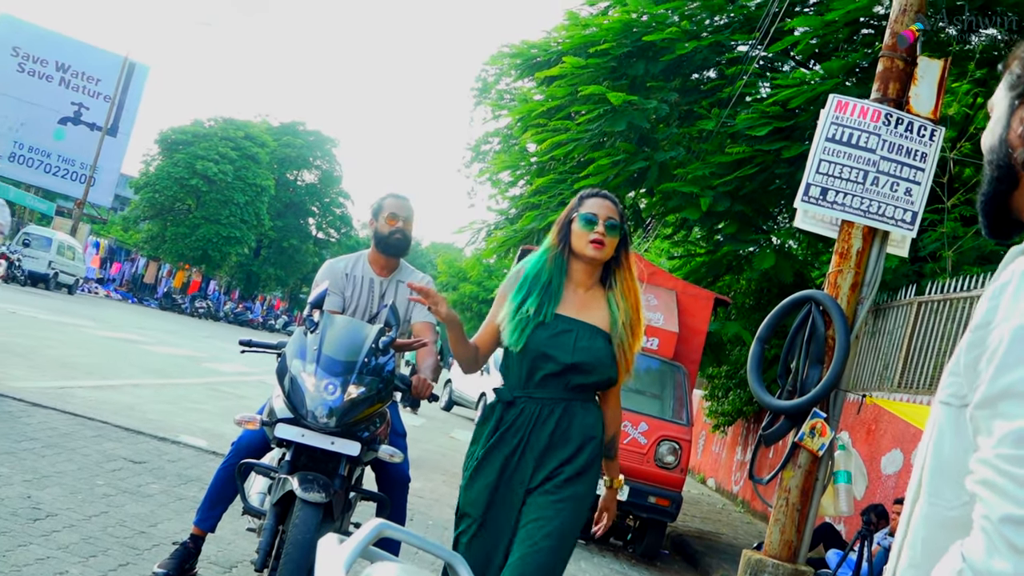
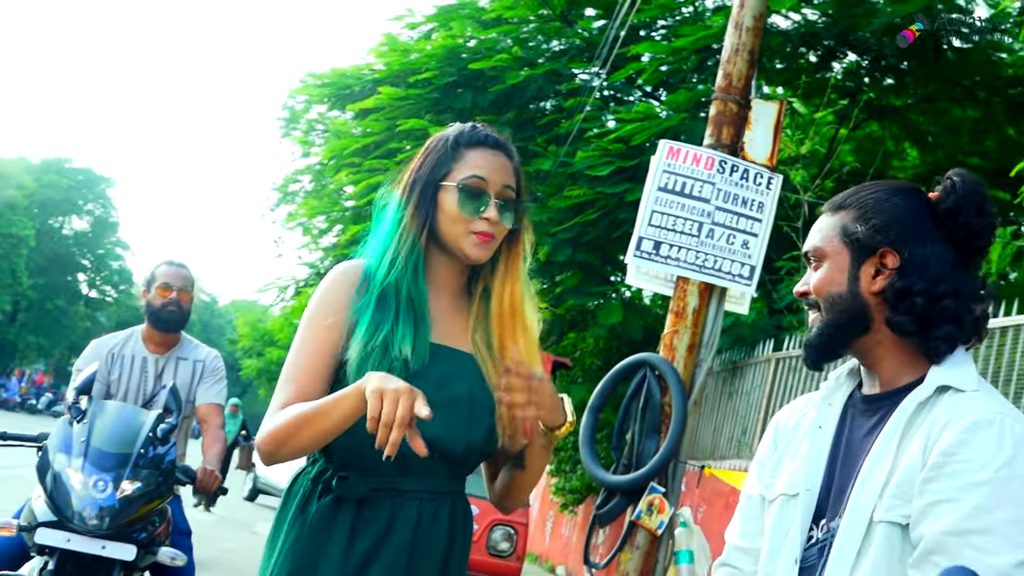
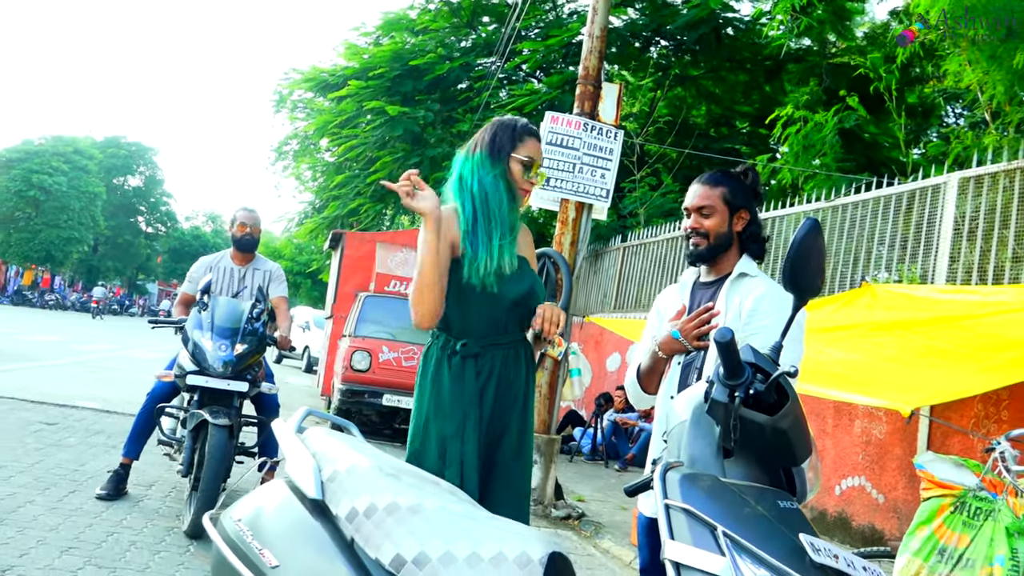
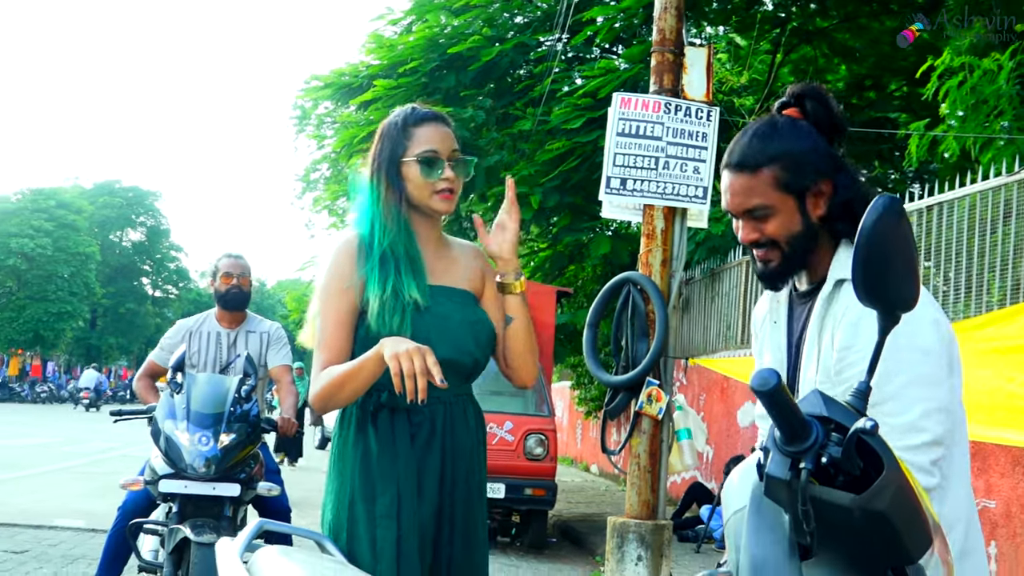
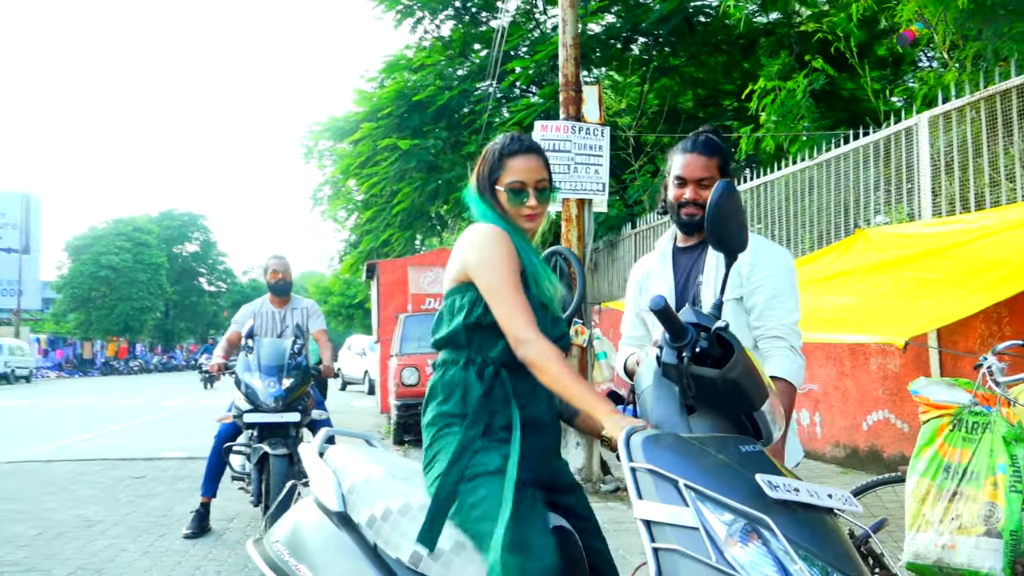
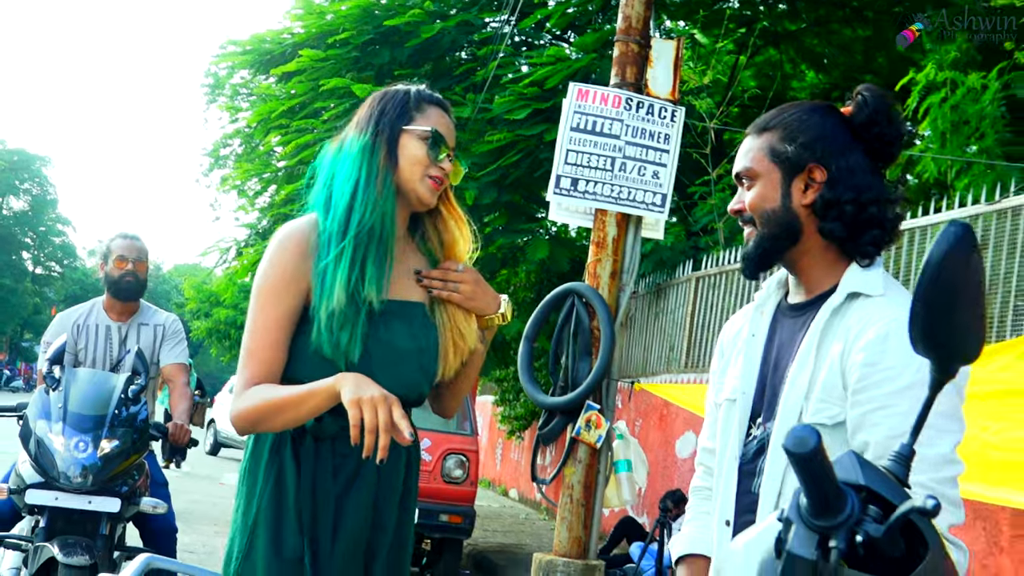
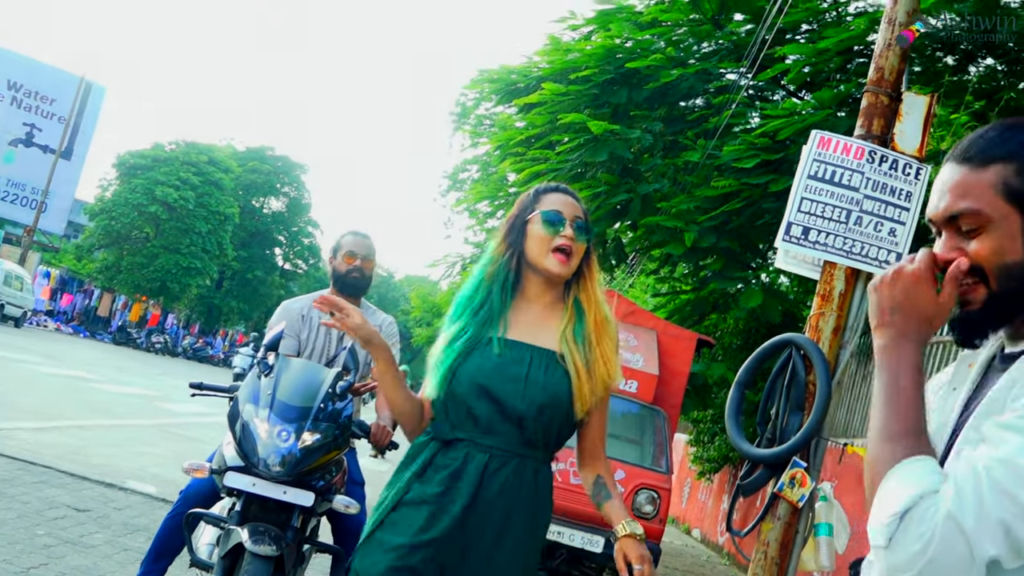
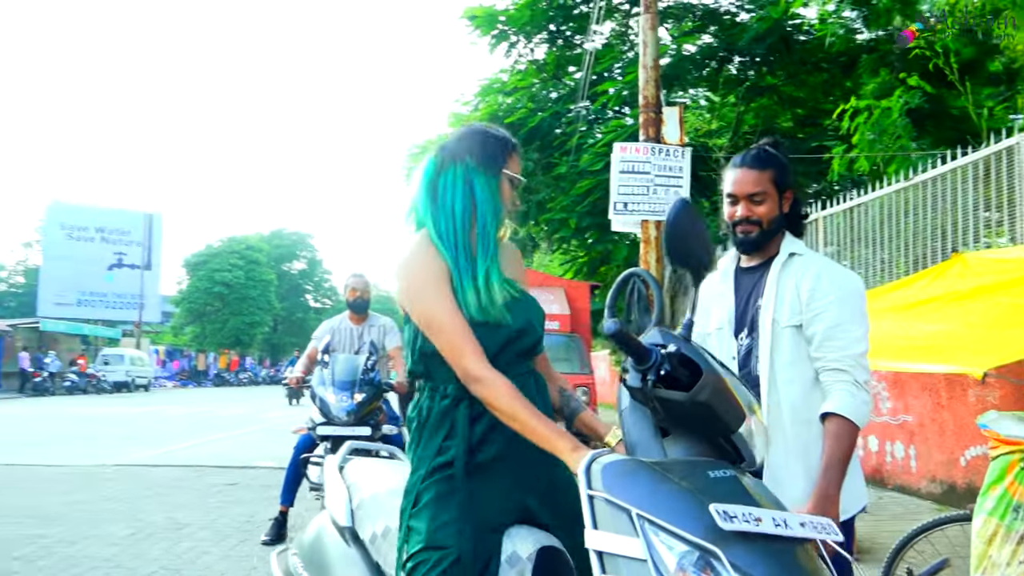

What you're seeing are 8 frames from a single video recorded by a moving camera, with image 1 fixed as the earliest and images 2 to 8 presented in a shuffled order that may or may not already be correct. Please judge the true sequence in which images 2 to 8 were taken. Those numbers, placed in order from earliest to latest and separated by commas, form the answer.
7, 2, 6, 4, 3, 5, 8
